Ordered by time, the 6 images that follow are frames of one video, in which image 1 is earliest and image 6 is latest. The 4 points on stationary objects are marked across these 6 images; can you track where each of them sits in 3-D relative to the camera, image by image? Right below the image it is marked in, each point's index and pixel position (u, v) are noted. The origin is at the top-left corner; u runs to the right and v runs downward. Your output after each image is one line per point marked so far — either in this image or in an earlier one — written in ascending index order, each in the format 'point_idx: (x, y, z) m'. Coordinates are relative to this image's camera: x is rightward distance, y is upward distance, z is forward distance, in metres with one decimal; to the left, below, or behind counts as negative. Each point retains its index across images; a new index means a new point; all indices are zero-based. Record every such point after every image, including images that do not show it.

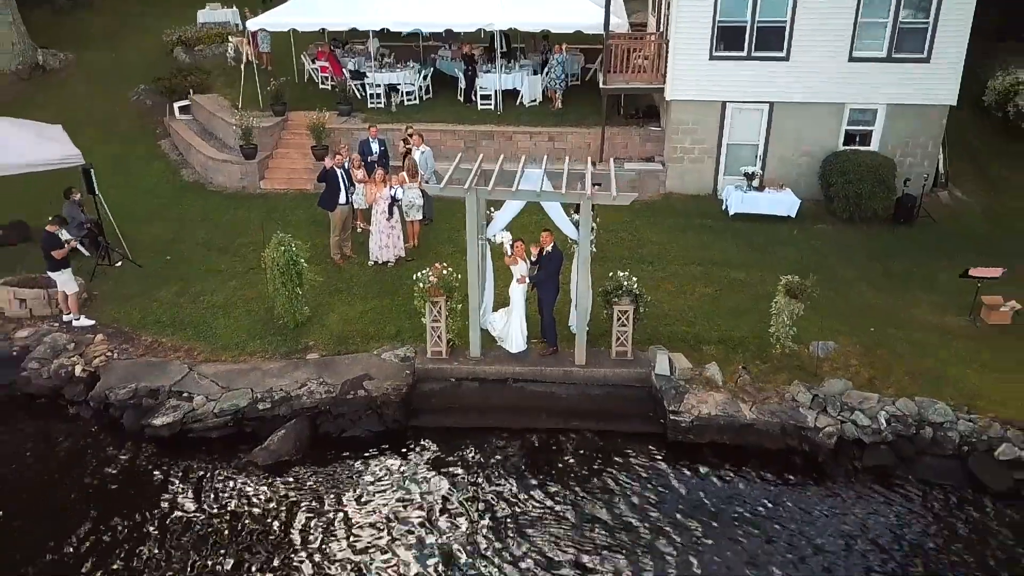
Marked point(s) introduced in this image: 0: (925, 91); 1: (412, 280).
0: (+8.0, +3.8, +15.3) m
1: (-1.6, +0.1, +13.2) m
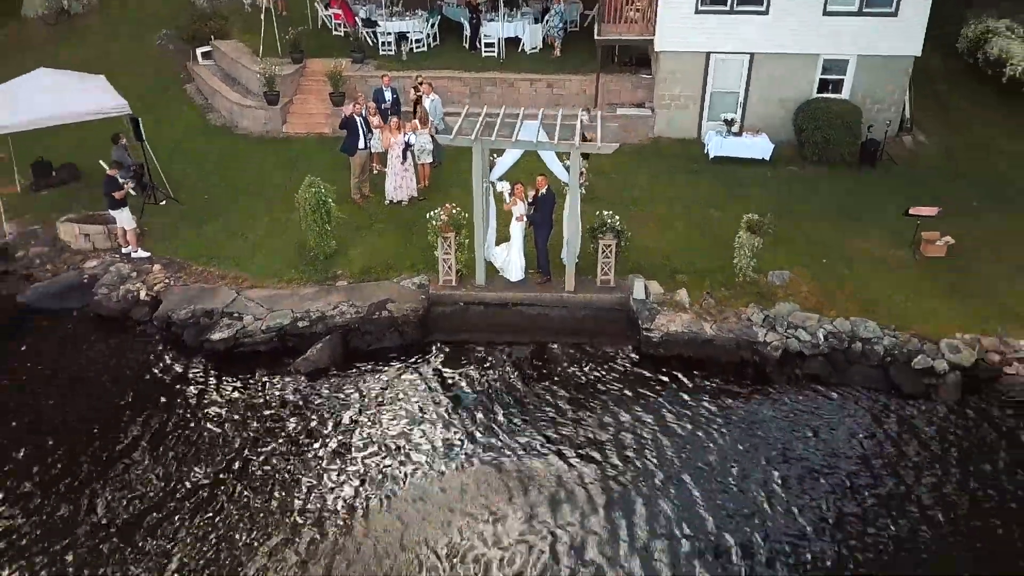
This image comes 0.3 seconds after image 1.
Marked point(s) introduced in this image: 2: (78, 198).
0: (+8.1, +5.2, +16.8) m
1: (-1.6, +1.3, +15.0) m
2: (-8.7, +1.8, +16.1) m
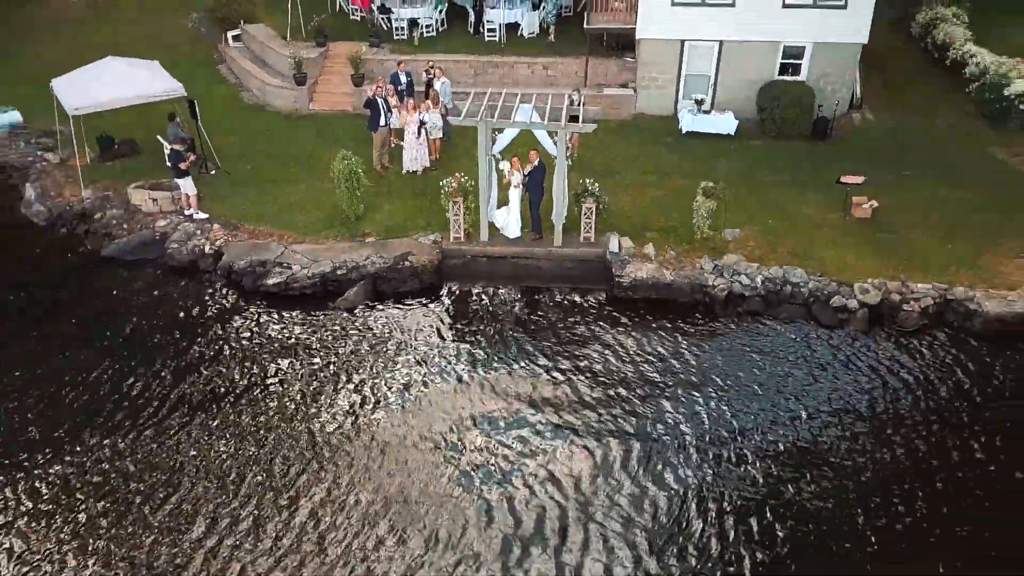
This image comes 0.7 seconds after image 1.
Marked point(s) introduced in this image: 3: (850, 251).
0: (+8.0, +6.2, +19.3) m
1: (-1.6, +2.3, +17.8) m
2: (-8.7, +2.8, +18.9) m
3: (+6.5, +0.7, +15.2) m
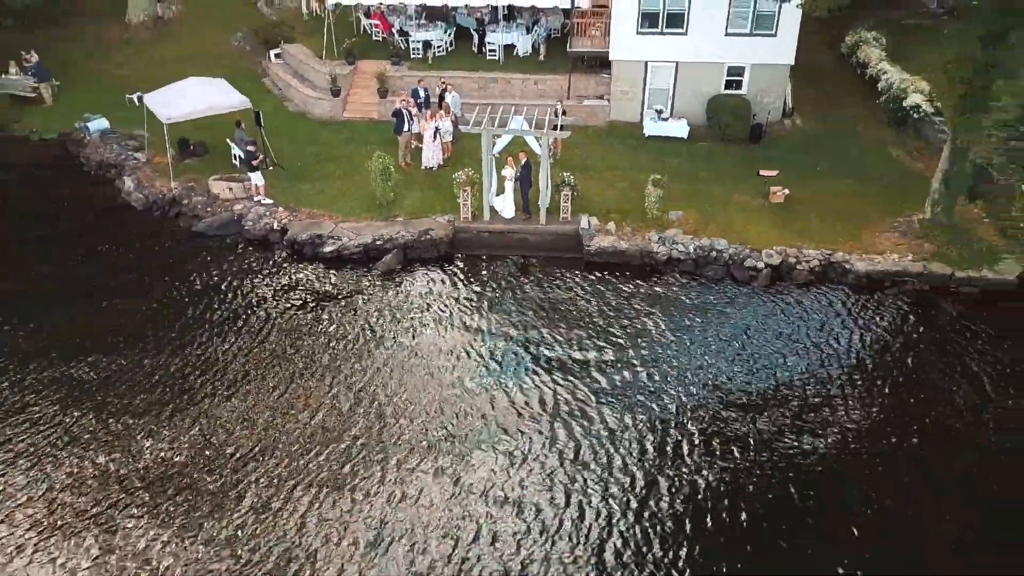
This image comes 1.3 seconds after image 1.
0: (+7.9, +7.0, +24.2) m
1: (-1.7, +3.1, +22.7) m
2: (-8.8, +3.7, +23.8) m
3: (+6.4, +1.5, +20.1) m
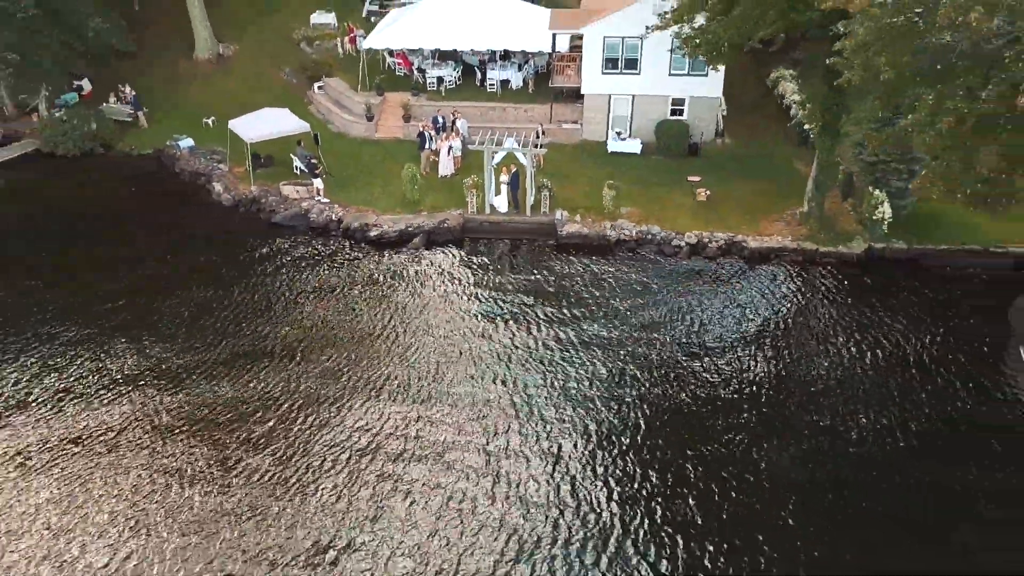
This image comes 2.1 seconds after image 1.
0: (+7.7, +7.8, +31.9) m
1: (-2.0, +3.9, +30.3) m
2: (-9.0, +4.5, +31.4) m
3: (+6.1, +2.4, +27.7) m
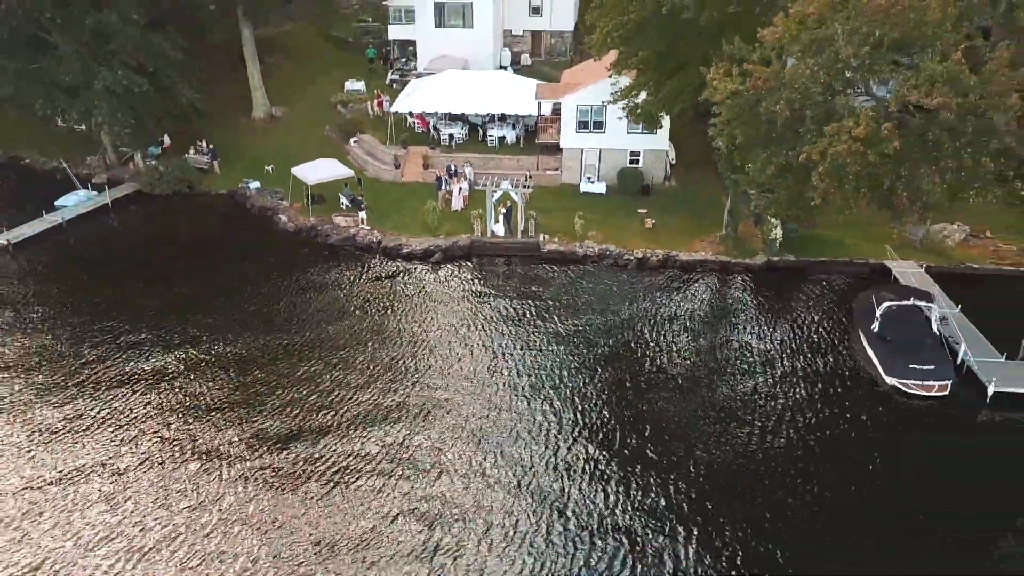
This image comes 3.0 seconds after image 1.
0: (+7.5, +7.4, +41.8) m
1: (-2.2, +3.6, +40.0) m
2: (-9.3, +4.1, +41.1) m
3: (+5.9, +2.2, +37.3) m
